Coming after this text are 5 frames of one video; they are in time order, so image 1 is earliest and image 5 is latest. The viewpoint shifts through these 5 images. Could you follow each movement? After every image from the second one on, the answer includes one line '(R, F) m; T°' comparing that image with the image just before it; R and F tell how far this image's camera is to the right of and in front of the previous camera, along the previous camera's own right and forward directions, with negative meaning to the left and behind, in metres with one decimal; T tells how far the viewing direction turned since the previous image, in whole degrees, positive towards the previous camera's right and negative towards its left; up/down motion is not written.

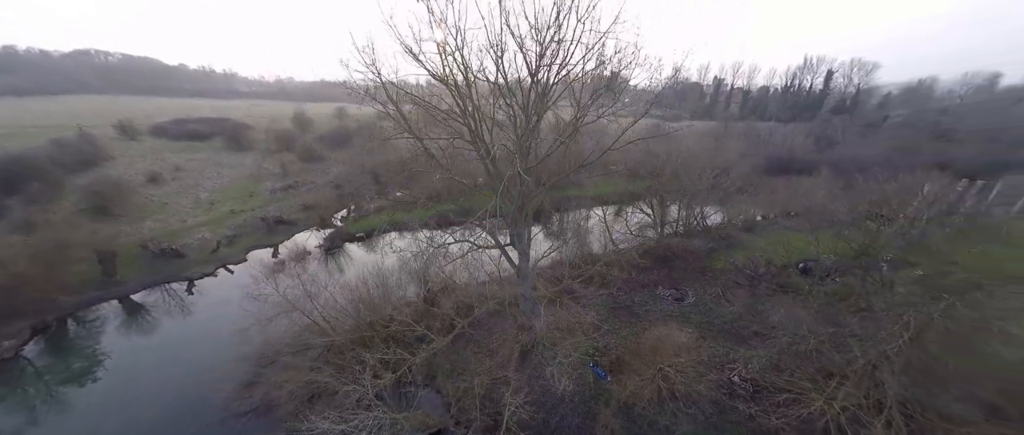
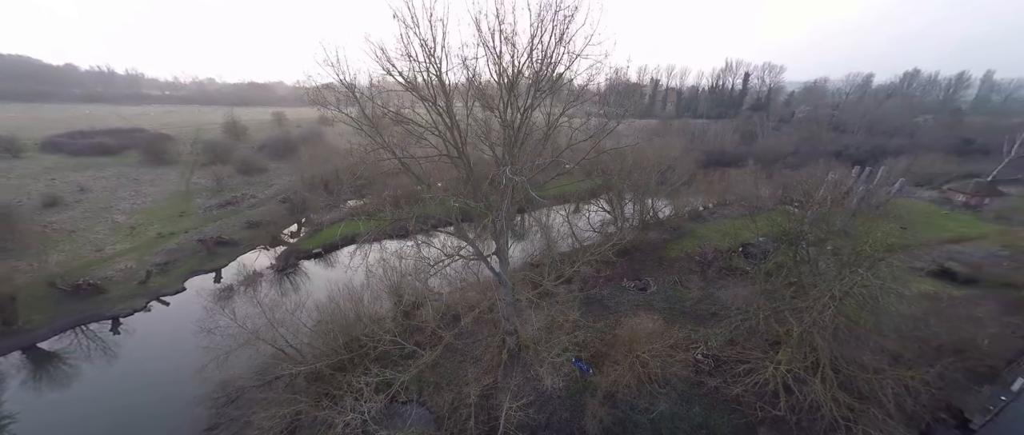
(-0.2, -0.1) m; +8°
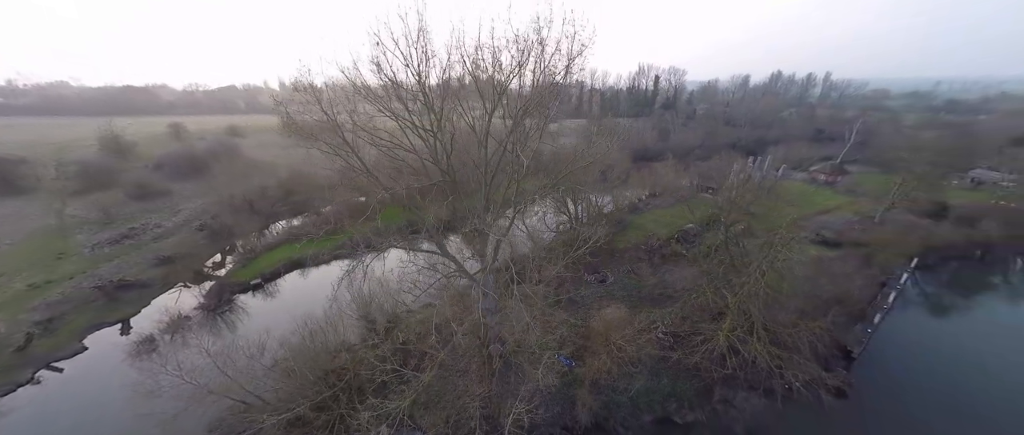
(-0.4, -0.1) m; +11°
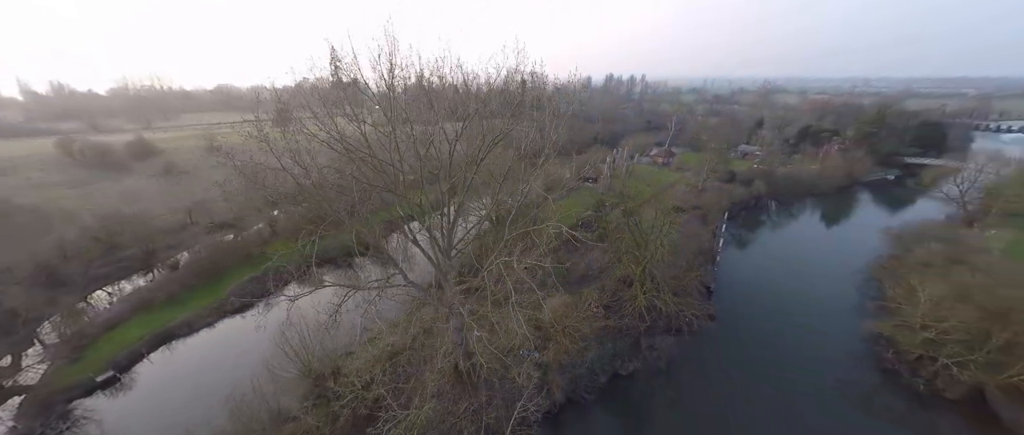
(-0.8, -0.1) m; +20°
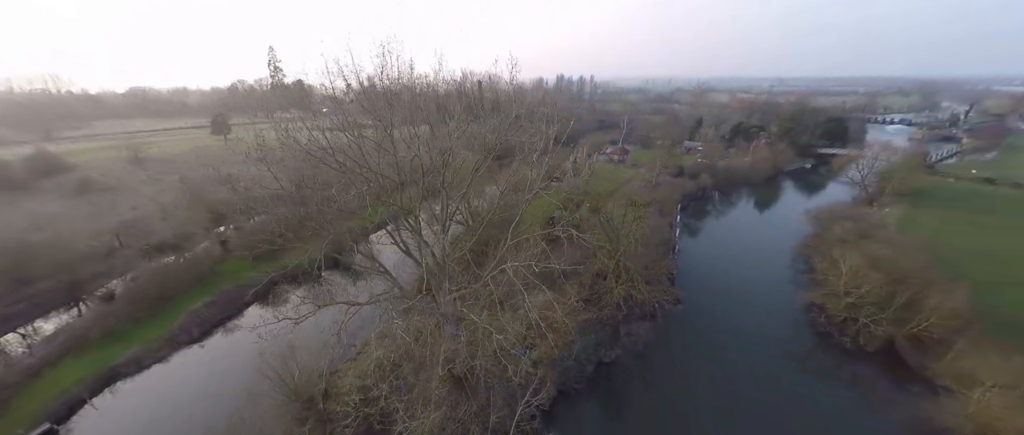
(-0.3, -0.1) m; +7°
